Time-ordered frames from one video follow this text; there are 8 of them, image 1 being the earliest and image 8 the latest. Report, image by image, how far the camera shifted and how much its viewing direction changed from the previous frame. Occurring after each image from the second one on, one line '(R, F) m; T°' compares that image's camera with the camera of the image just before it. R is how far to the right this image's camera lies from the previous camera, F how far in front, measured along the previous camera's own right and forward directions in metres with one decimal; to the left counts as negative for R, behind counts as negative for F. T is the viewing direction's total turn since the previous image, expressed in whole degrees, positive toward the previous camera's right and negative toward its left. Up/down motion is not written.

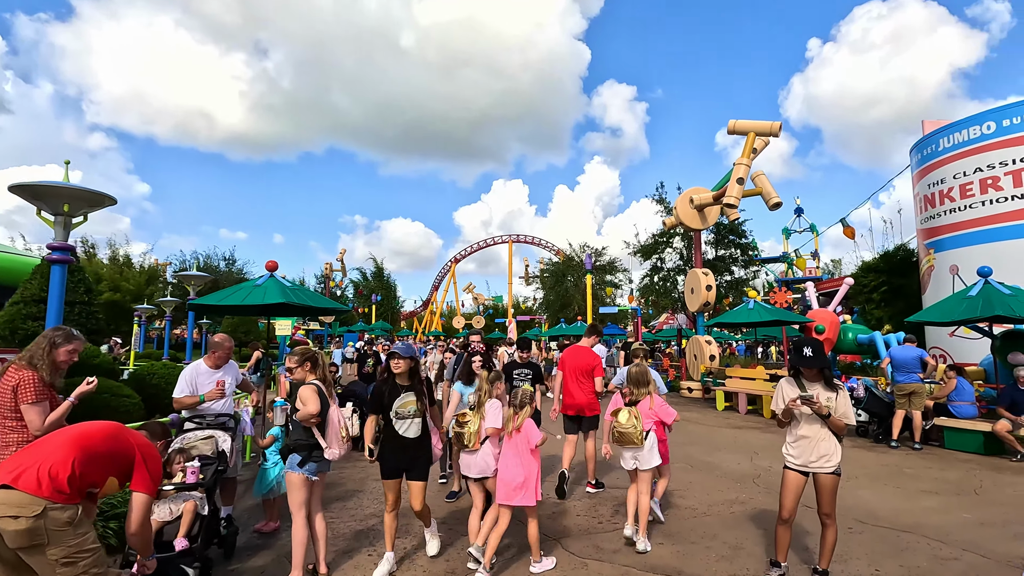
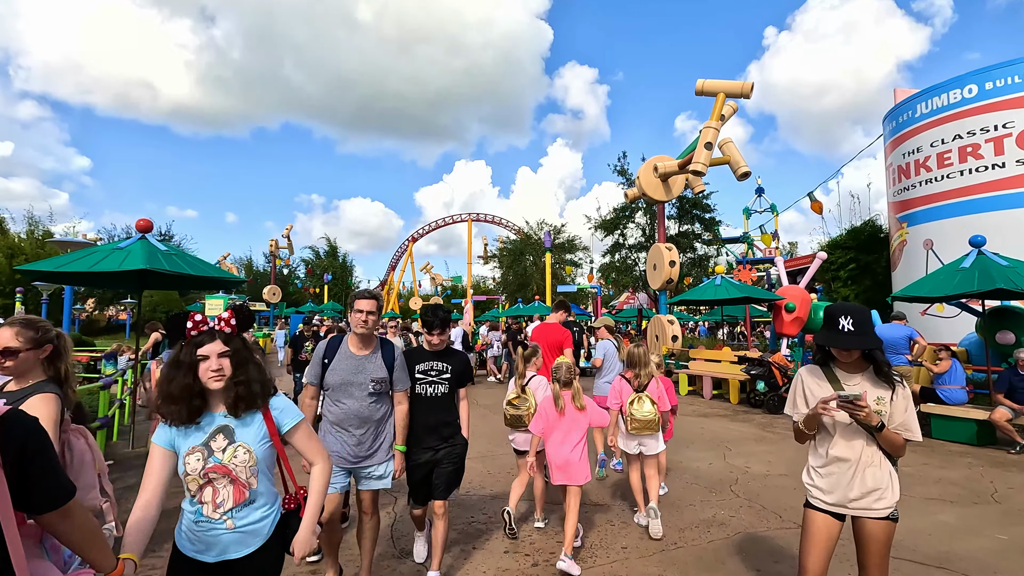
(+0.4, +1.4) m; +4°
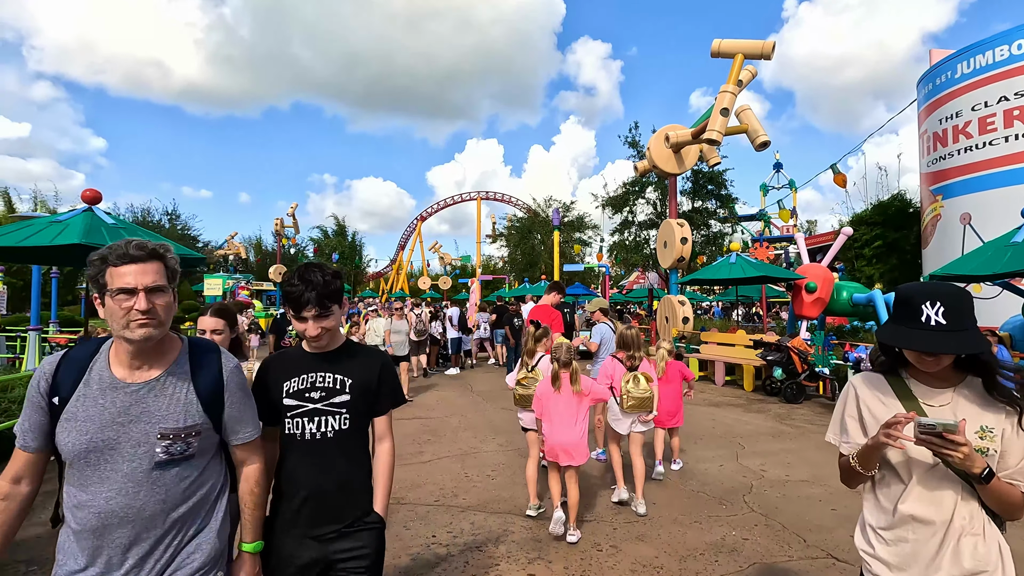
(+0.3, +0.8) m; -1°
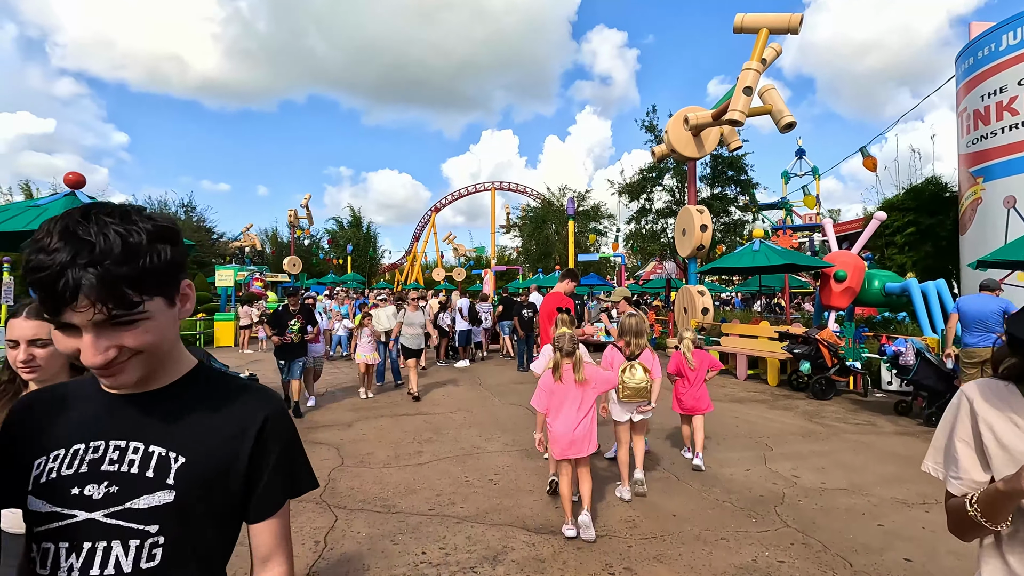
(+0.1, +0.5) m; -2°
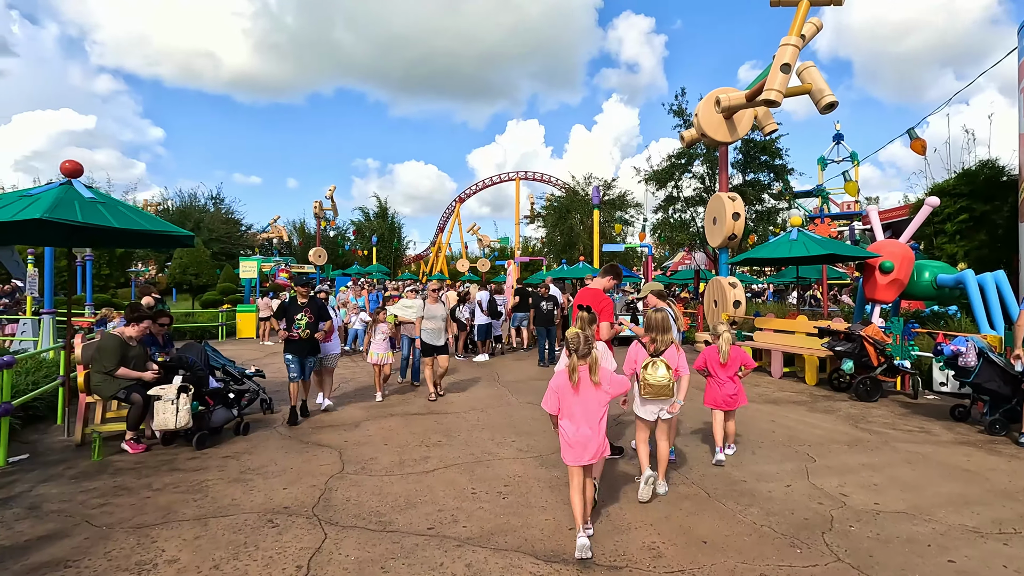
(+0.1, +0.5) m; -3°
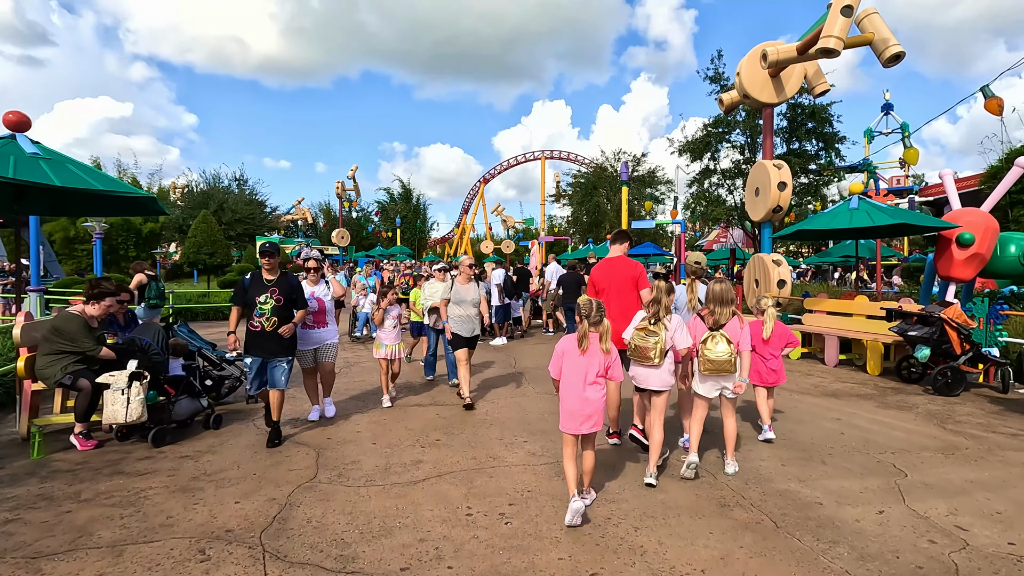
(+0.1, +1.0) m; -3°
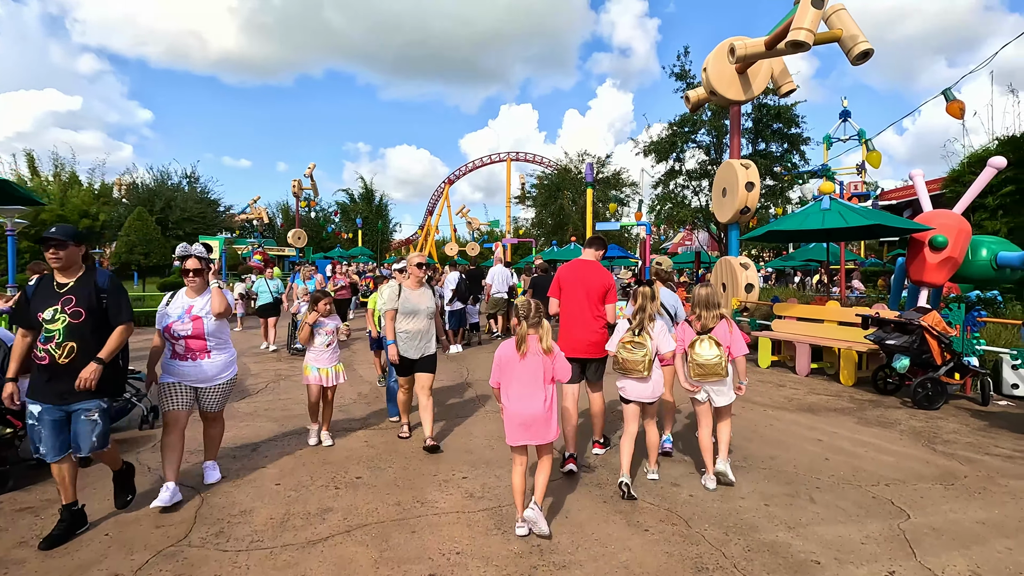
(+0.2, +0.7) m; +4°
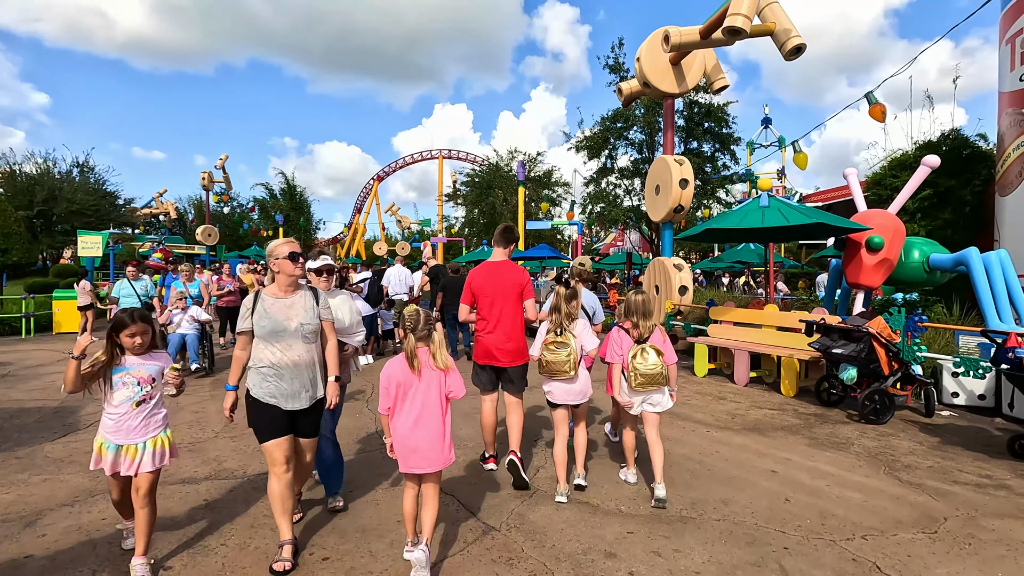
(+0.3, +1.0) m; +7°
